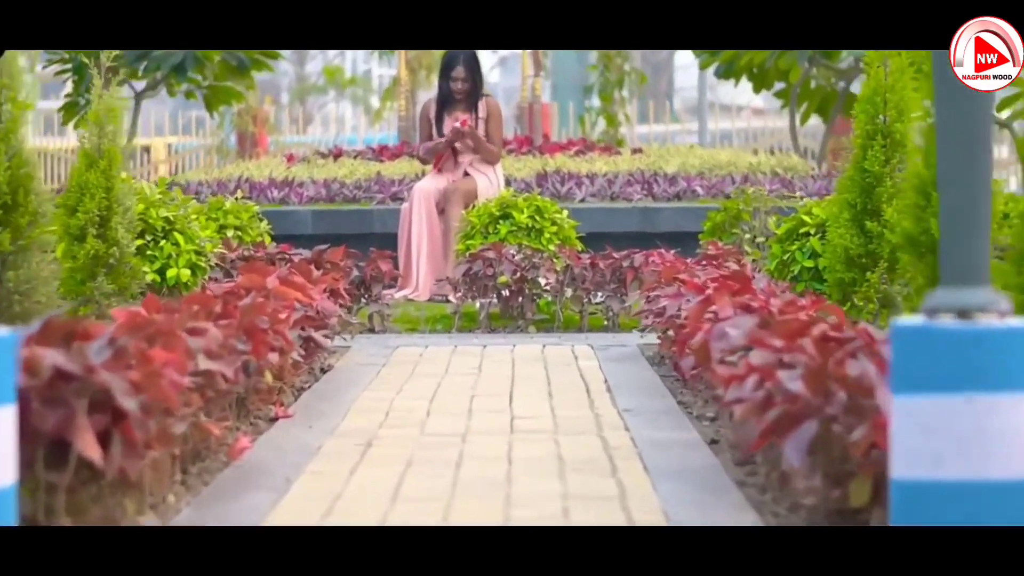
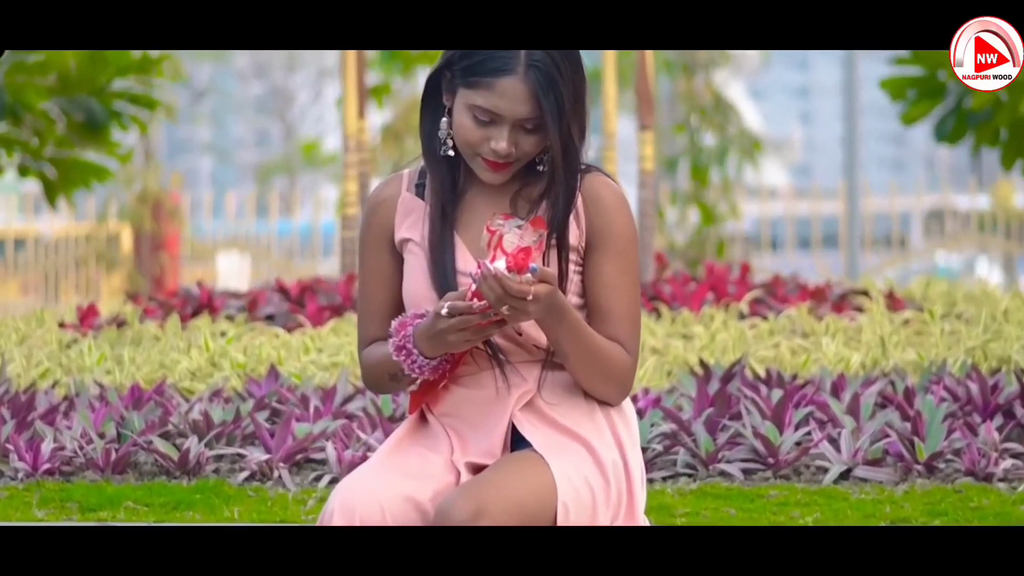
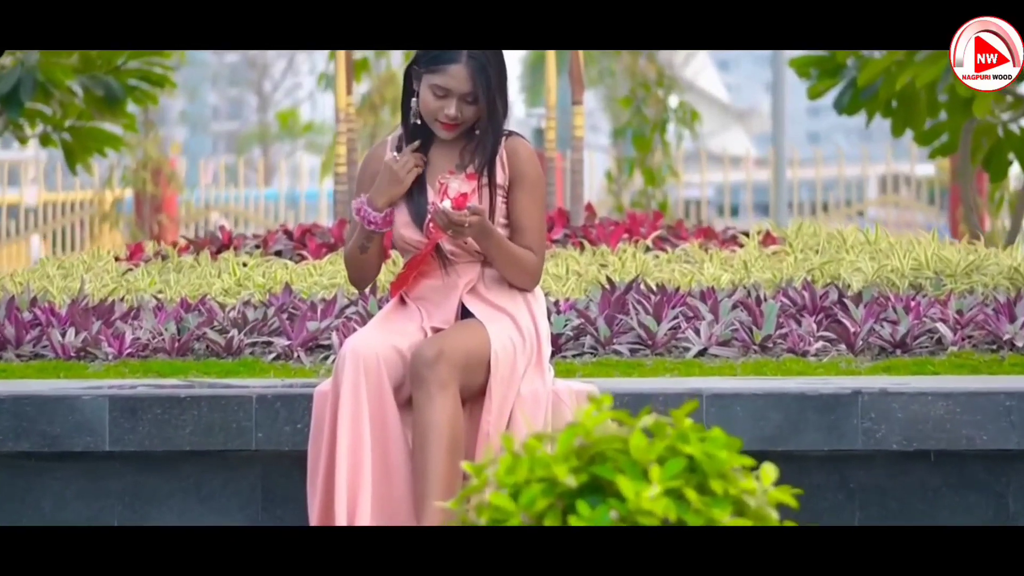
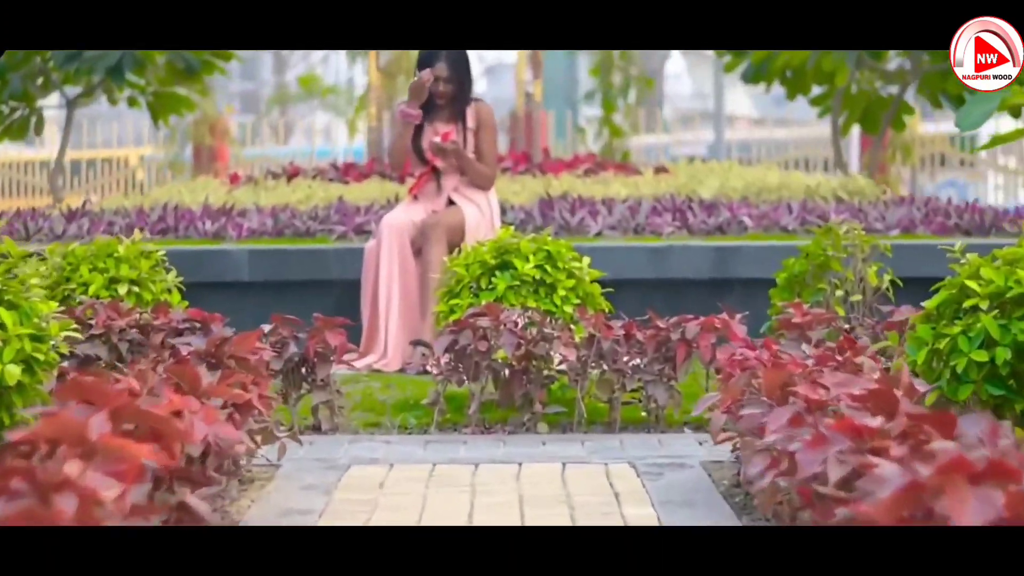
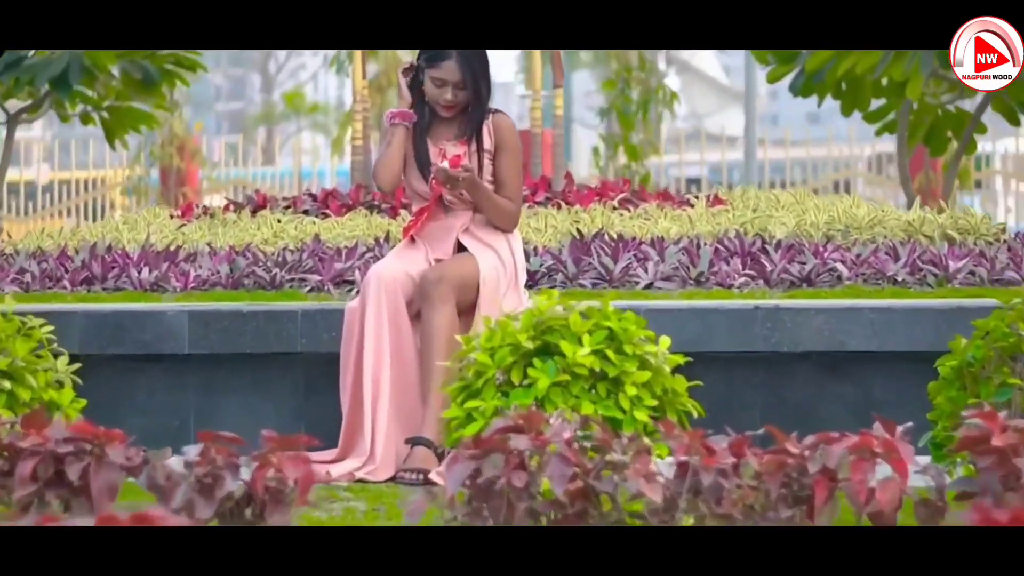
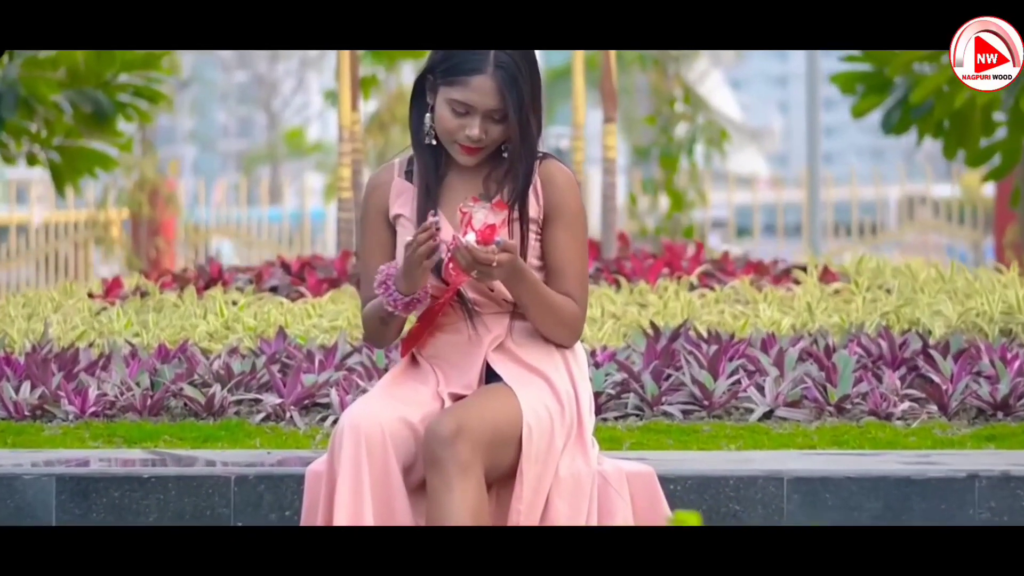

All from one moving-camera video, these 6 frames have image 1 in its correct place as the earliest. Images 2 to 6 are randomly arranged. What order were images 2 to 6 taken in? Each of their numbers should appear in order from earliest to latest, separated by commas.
4, 5, 3, 6, 2
